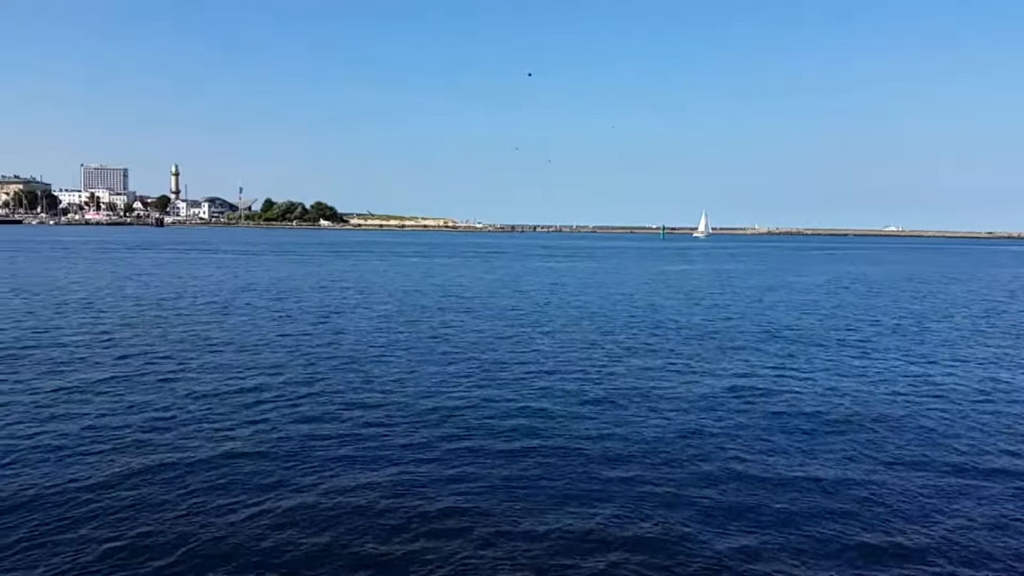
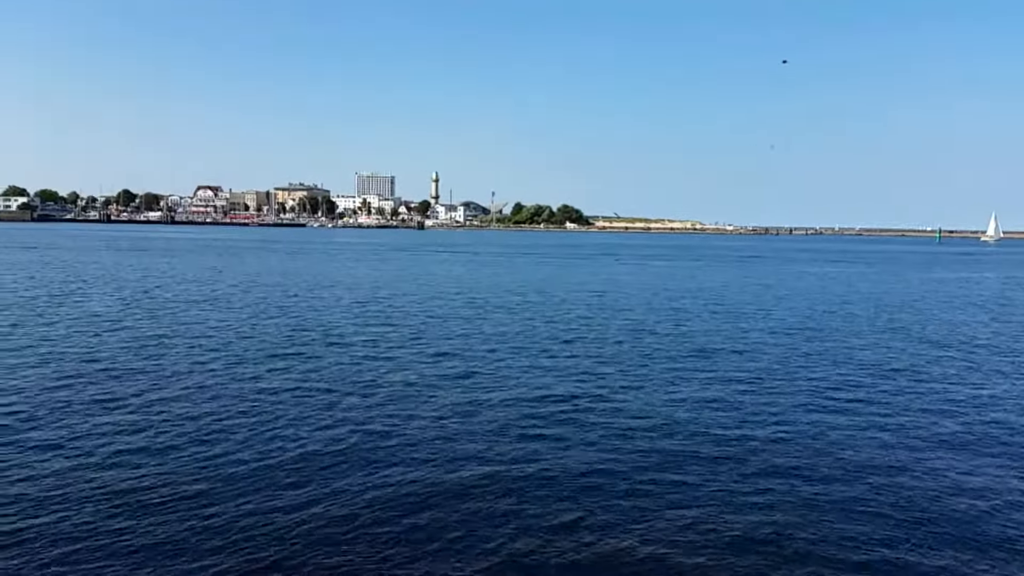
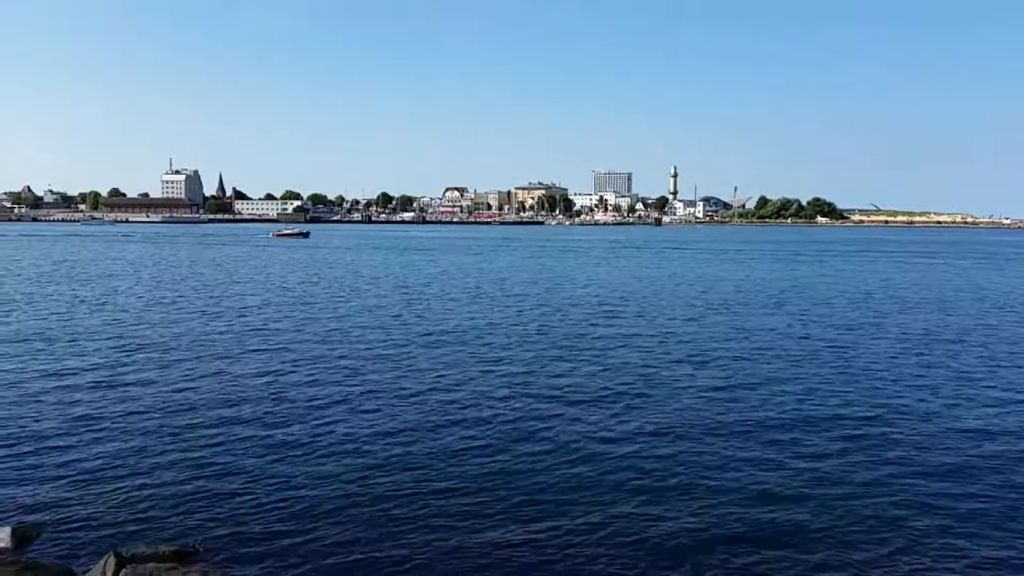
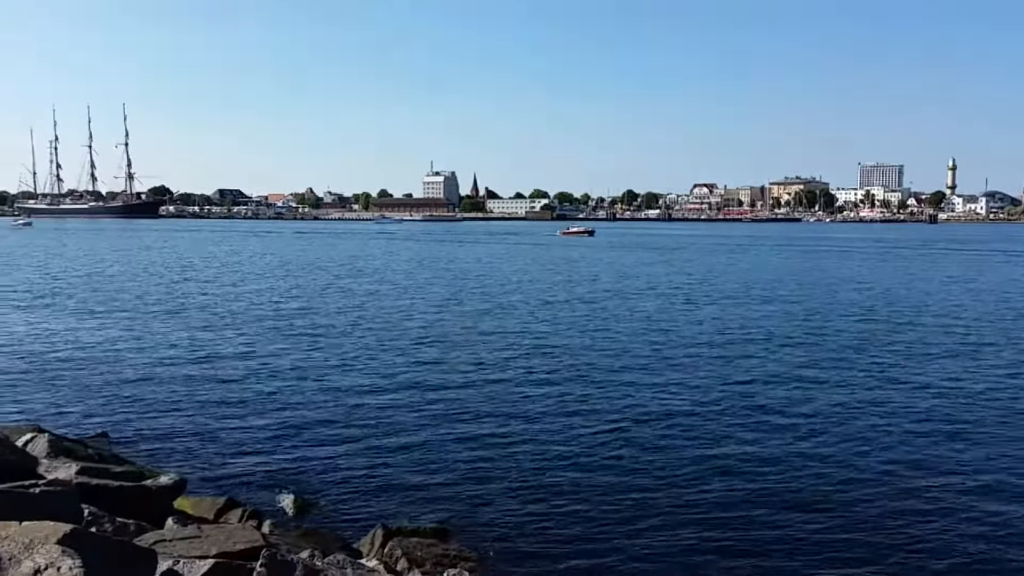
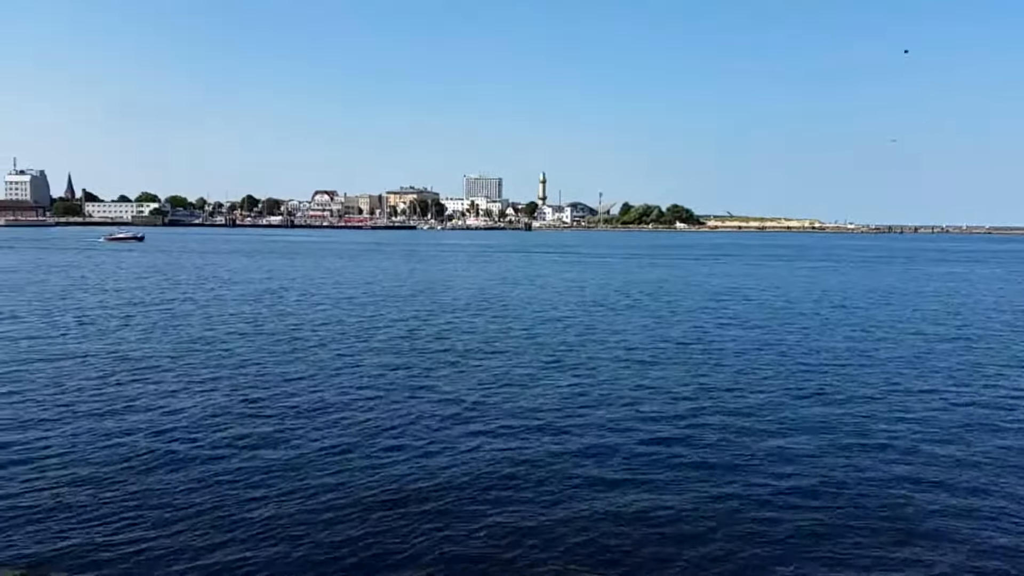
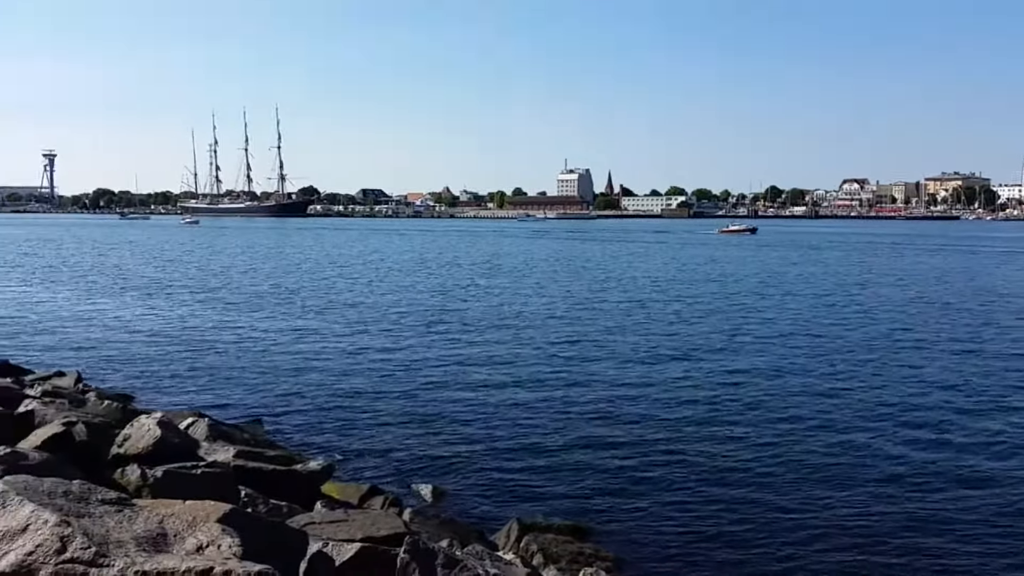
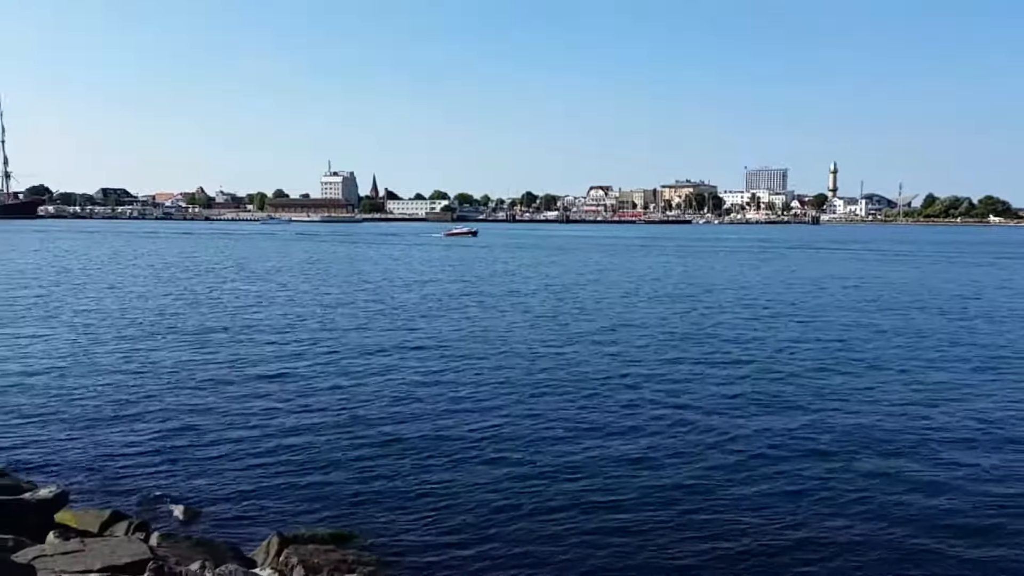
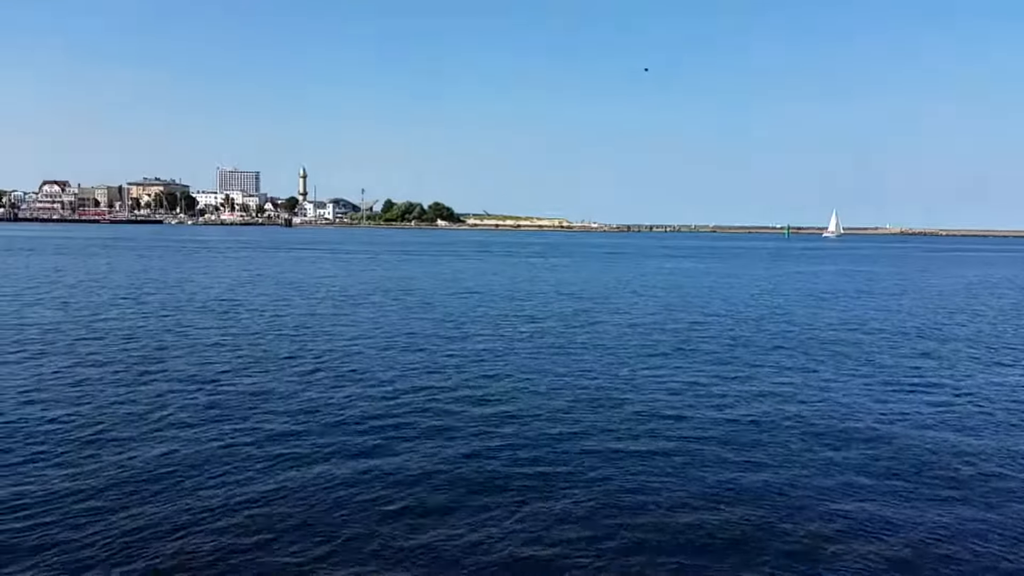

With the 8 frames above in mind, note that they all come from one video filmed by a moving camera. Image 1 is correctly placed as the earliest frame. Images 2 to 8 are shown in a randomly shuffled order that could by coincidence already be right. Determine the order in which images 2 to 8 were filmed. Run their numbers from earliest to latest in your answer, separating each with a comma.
8, 2, 5, 3, 7, 4, 6
